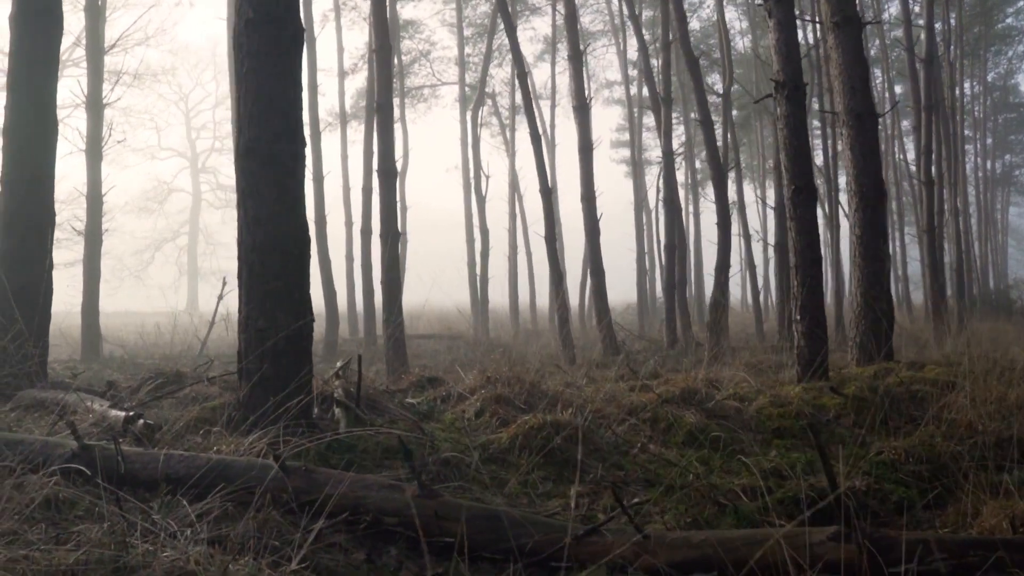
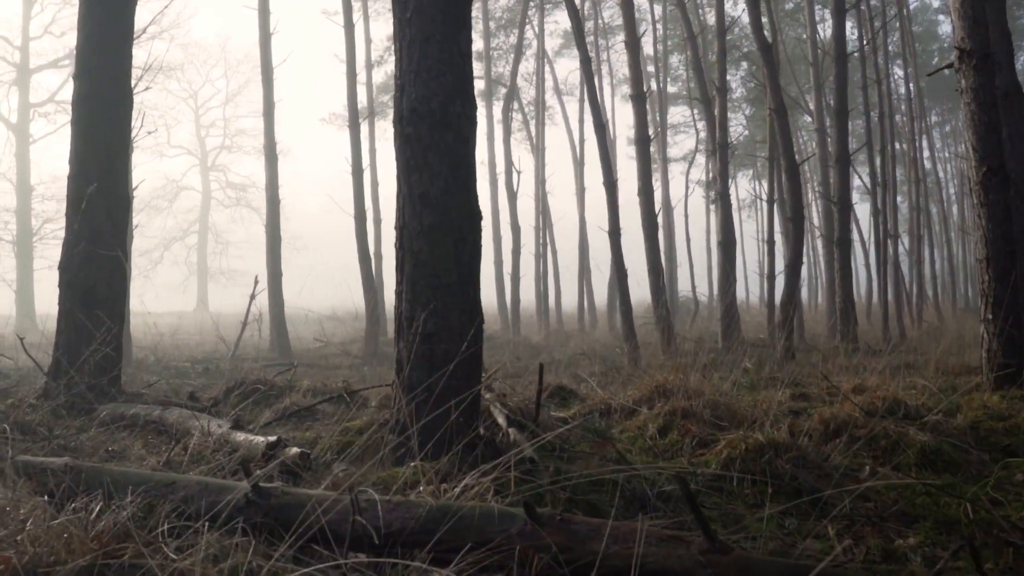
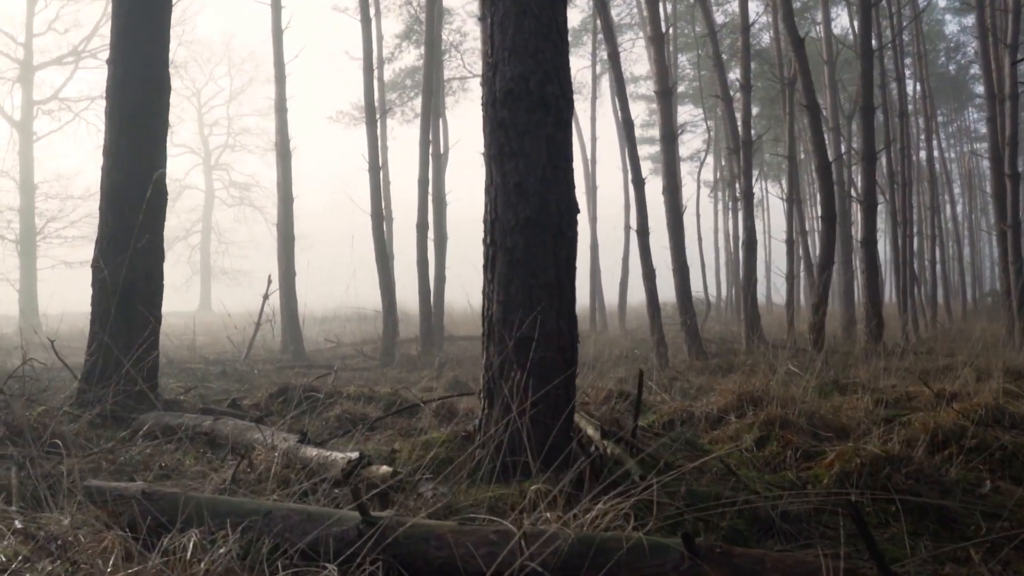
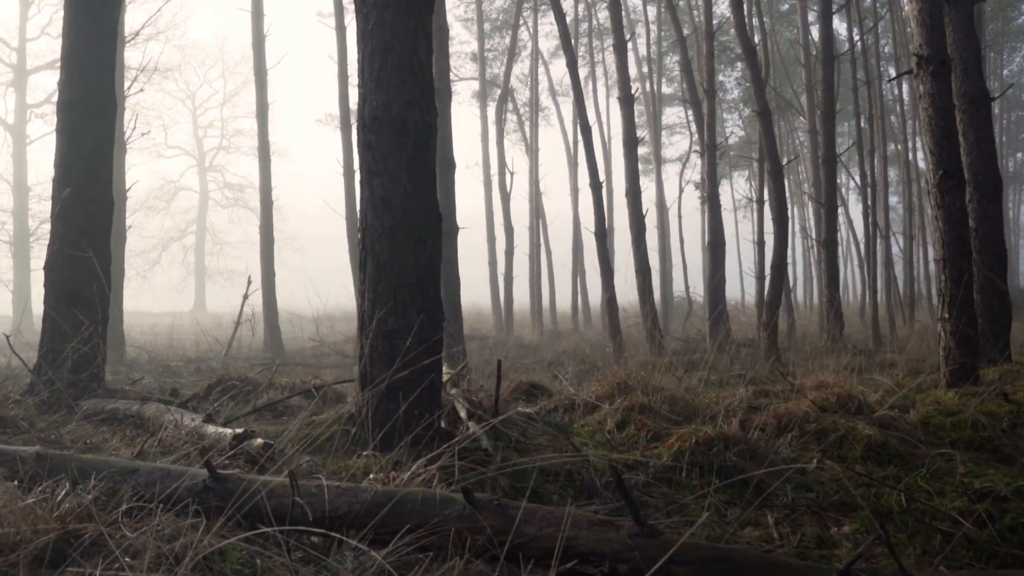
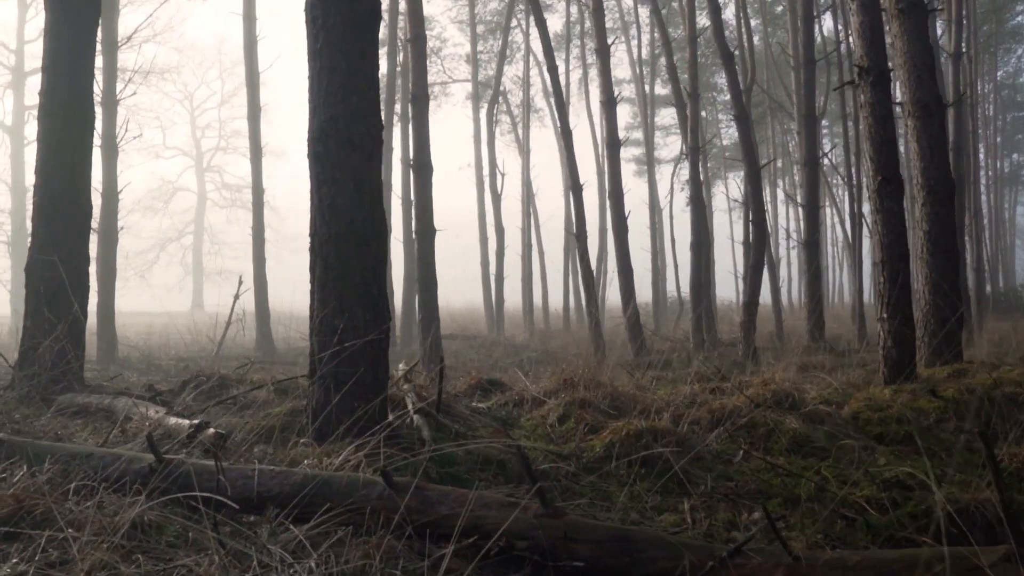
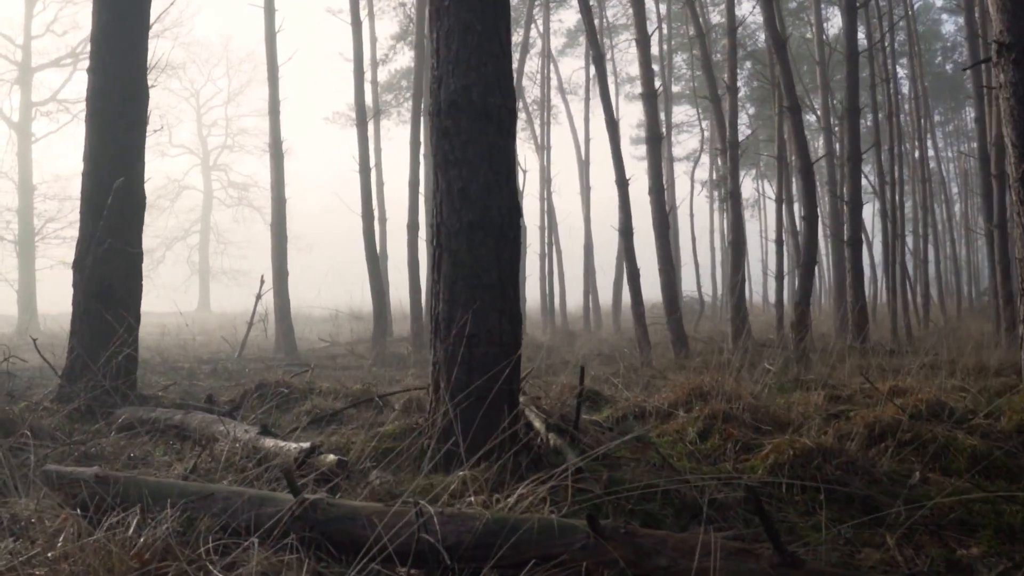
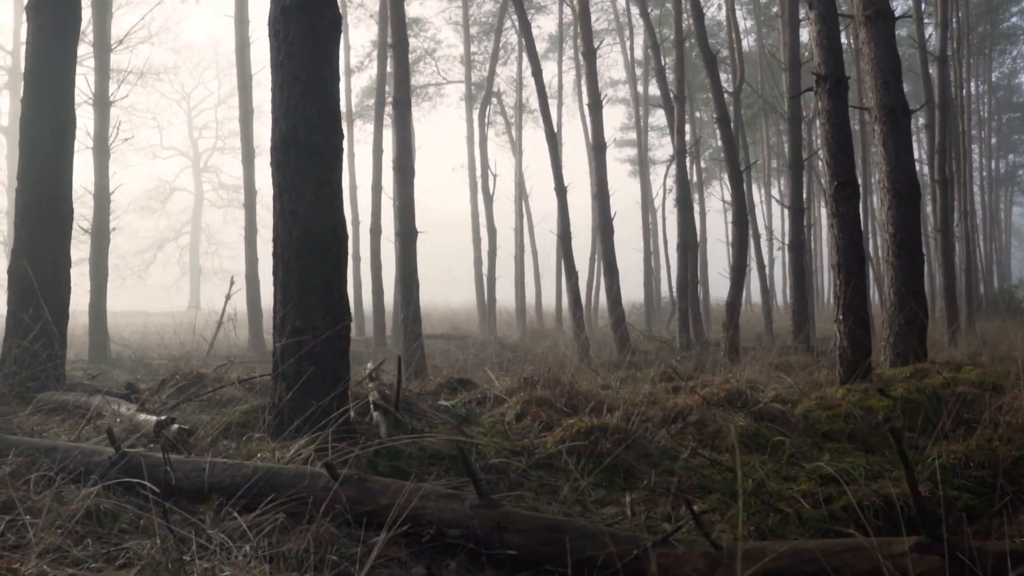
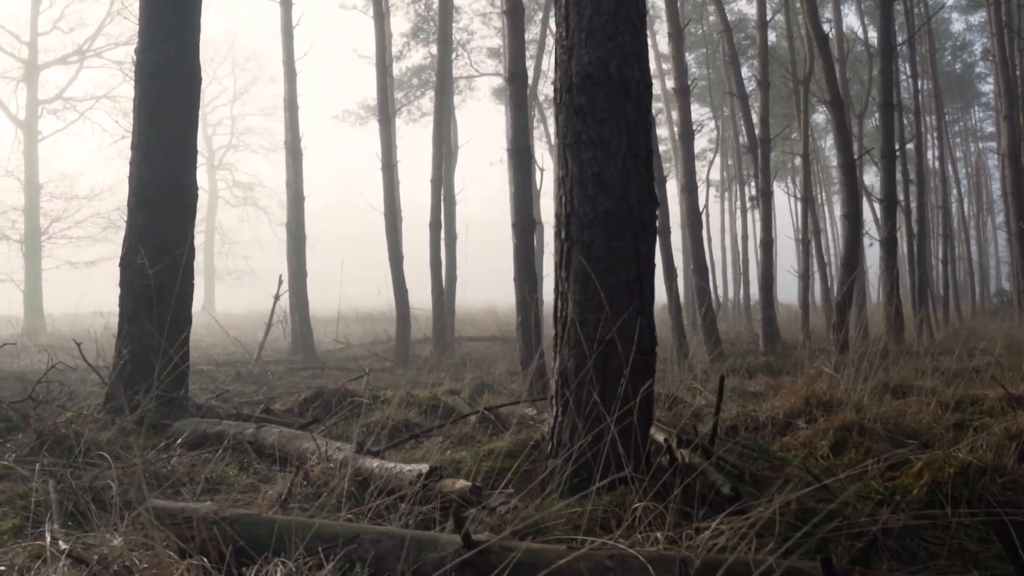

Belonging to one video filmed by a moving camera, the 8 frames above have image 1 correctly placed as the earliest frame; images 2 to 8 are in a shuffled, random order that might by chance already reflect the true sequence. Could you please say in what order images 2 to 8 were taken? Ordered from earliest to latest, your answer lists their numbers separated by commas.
7, 5, 4, 2, 6, 3, 8
